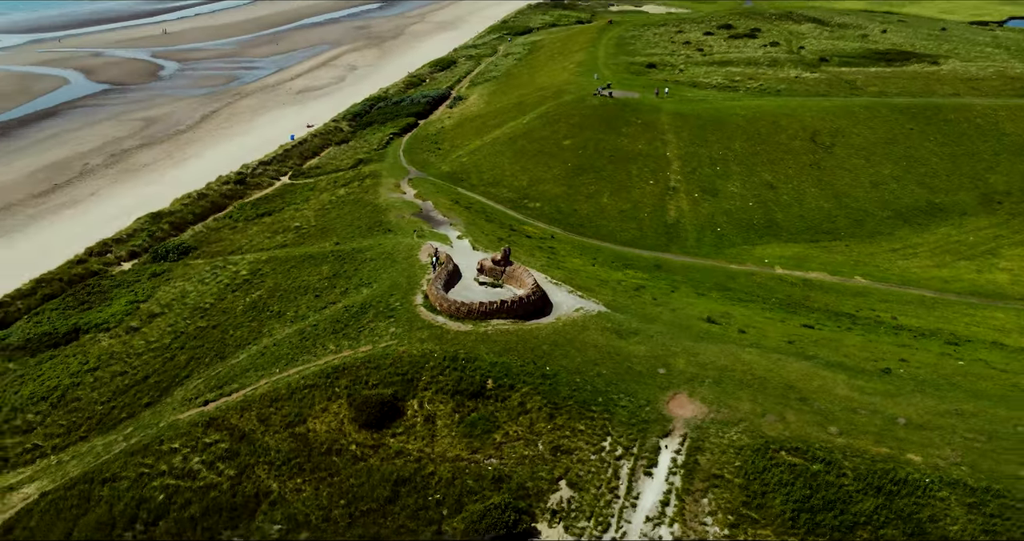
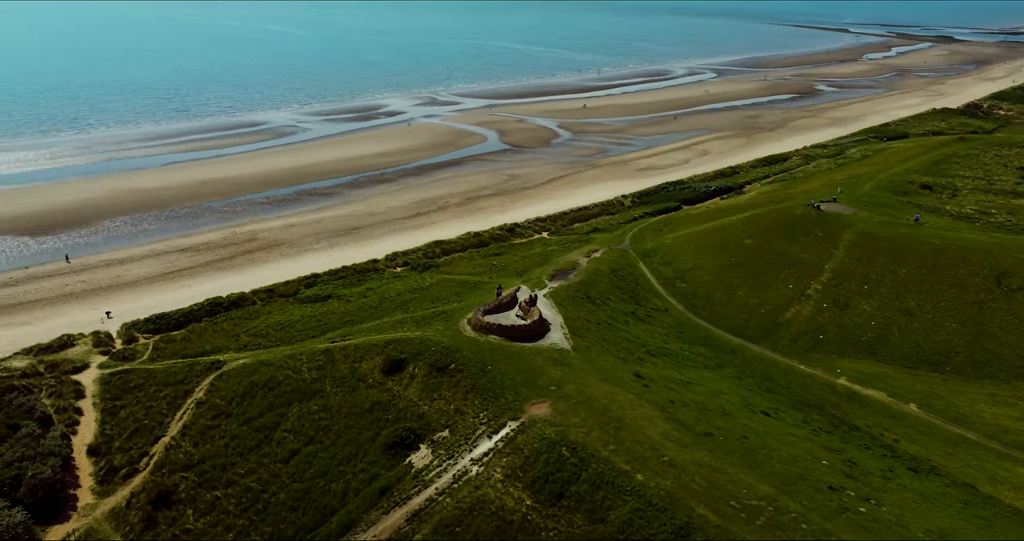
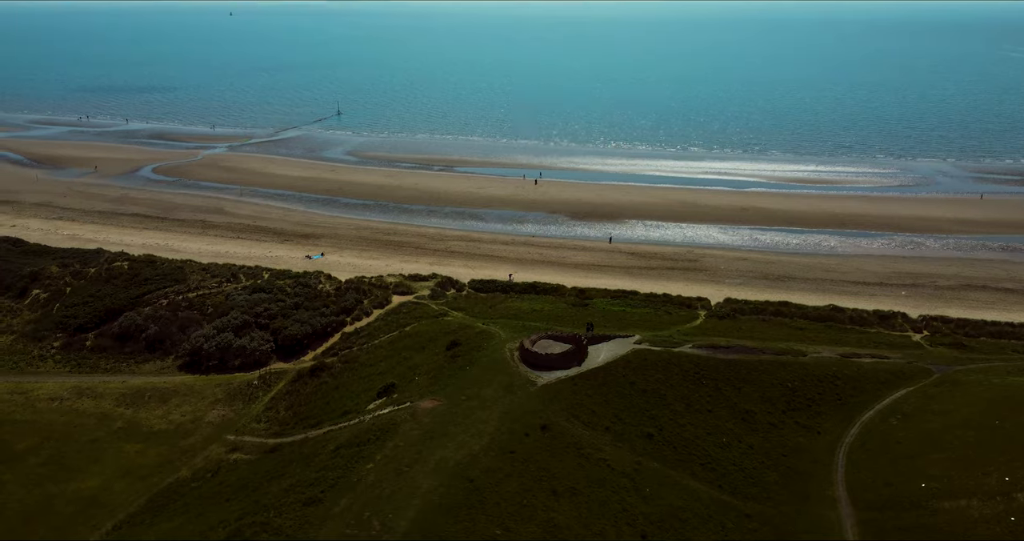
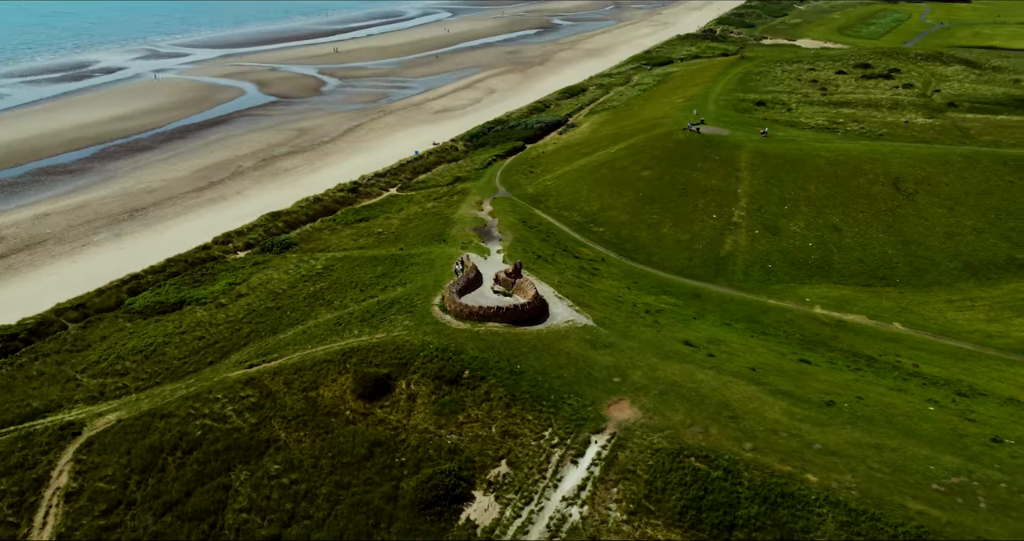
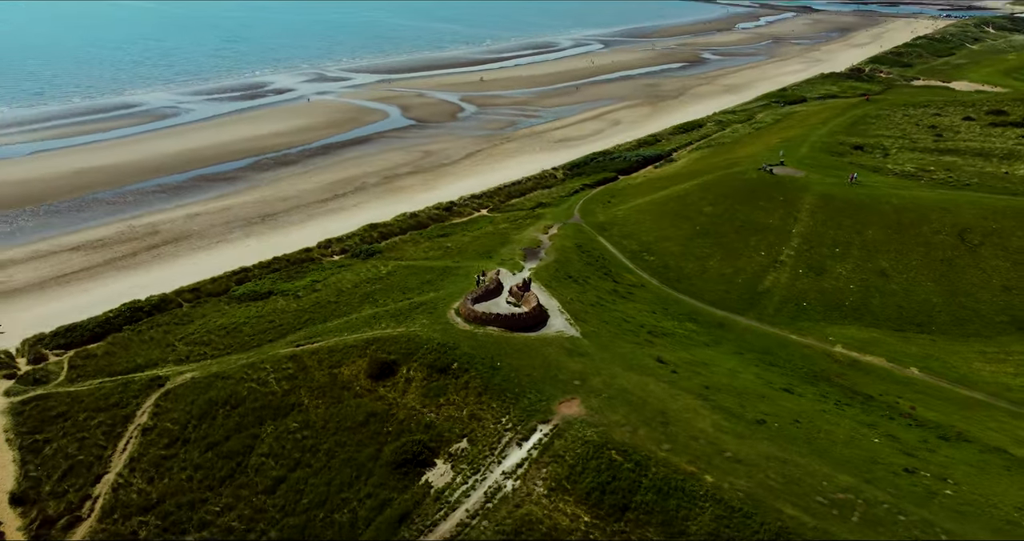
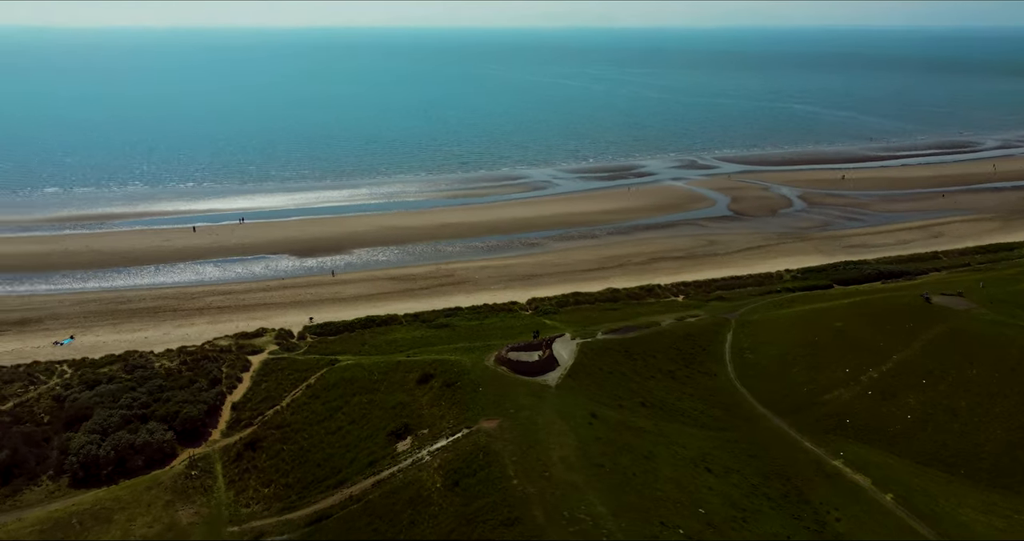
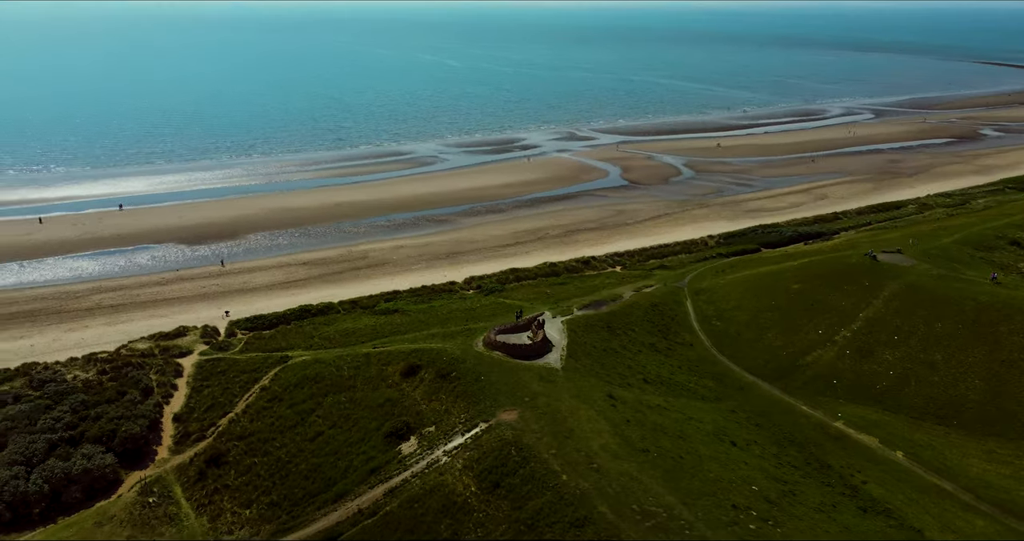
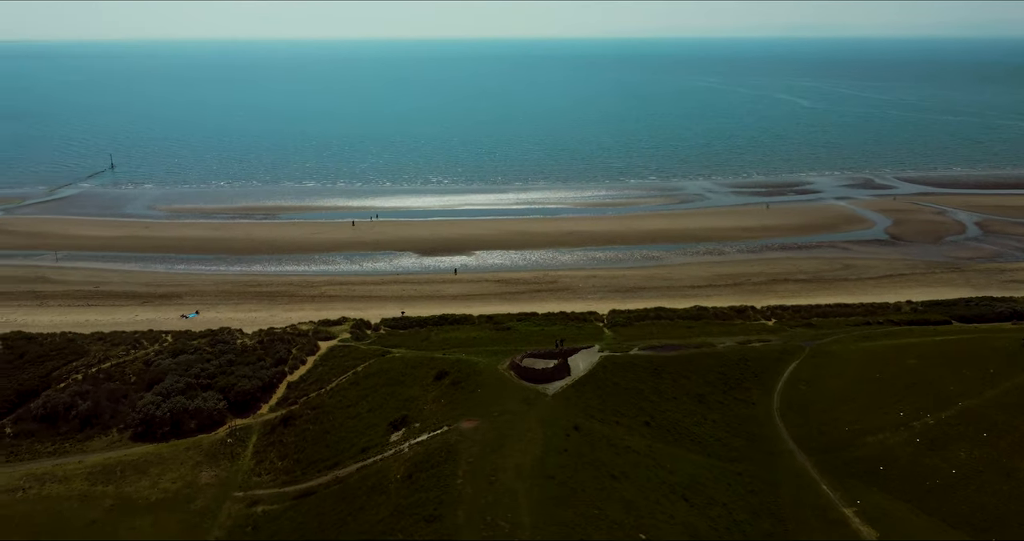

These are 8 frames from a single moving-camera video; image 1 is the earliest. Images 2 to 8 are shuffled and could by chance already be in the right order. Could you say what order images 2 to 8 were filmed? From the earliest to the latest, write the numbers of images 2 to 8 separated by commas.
4, 5, 2, 7, 6, 8, 3
